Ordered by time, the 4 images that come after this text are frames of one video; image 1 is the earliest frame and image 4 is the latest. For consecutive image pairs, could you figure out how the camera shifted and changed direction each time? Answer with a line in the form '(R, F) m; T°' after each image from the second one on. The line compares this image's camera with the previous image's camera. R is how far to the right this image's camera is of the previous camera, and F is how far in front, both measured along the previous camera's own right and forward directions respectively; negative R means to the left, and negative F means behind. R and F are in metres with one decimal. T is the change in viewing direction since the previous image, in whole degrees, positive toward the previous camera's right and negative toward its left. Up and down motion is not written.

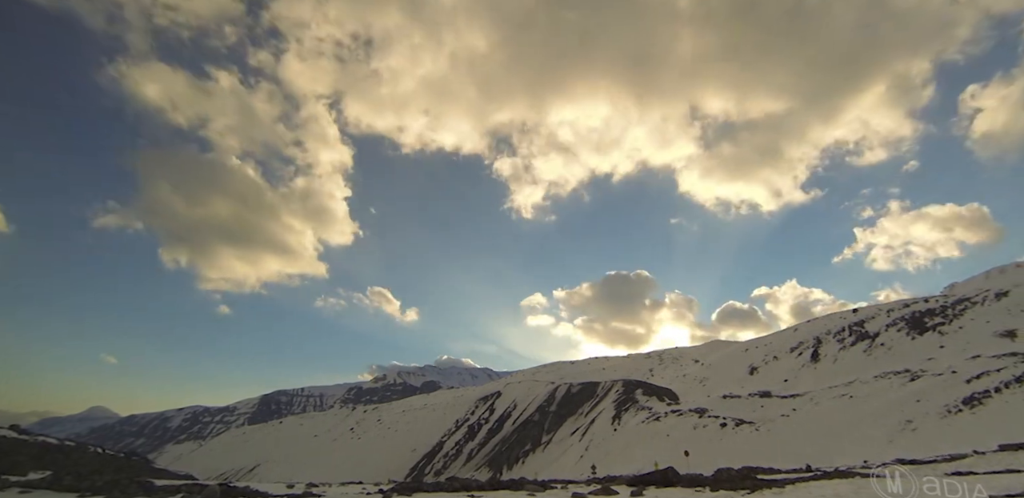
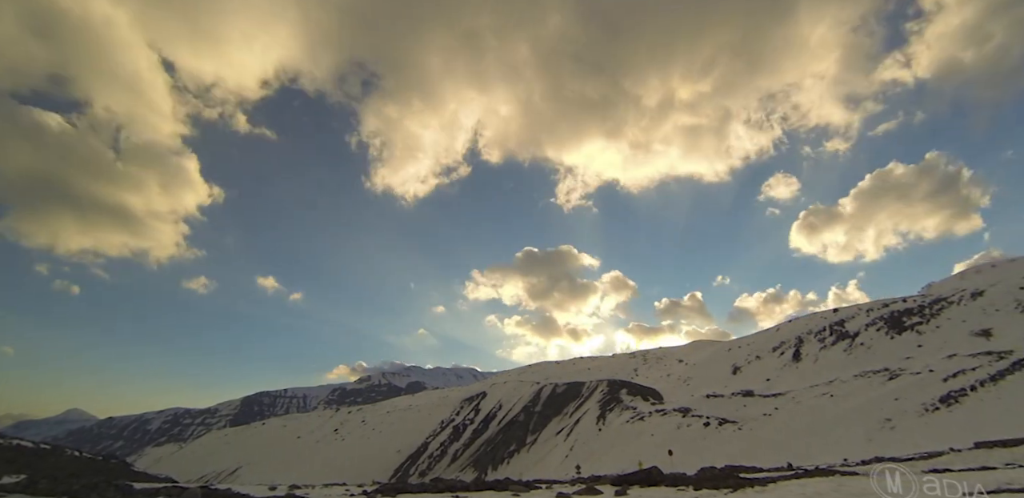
(+0.9, +0.1) m; +1°
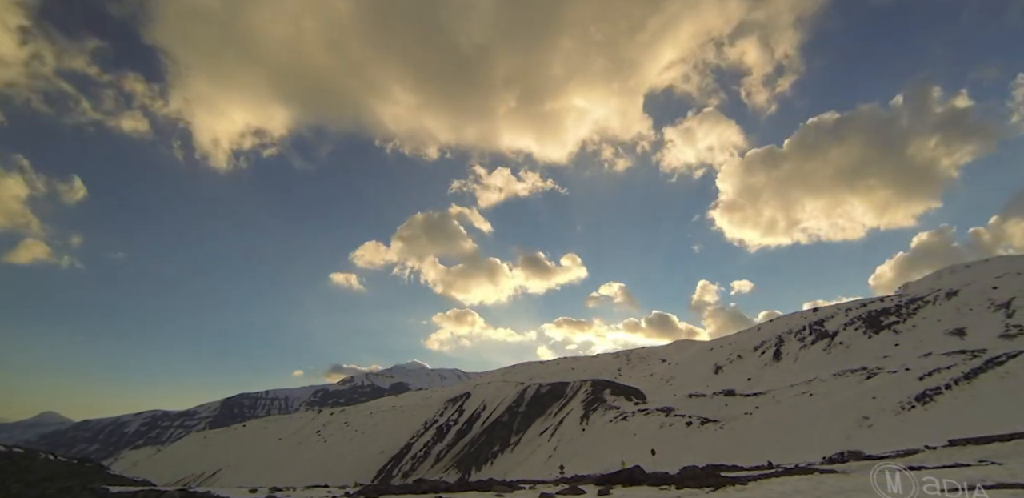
(+0.8, +0.1) m; +1°
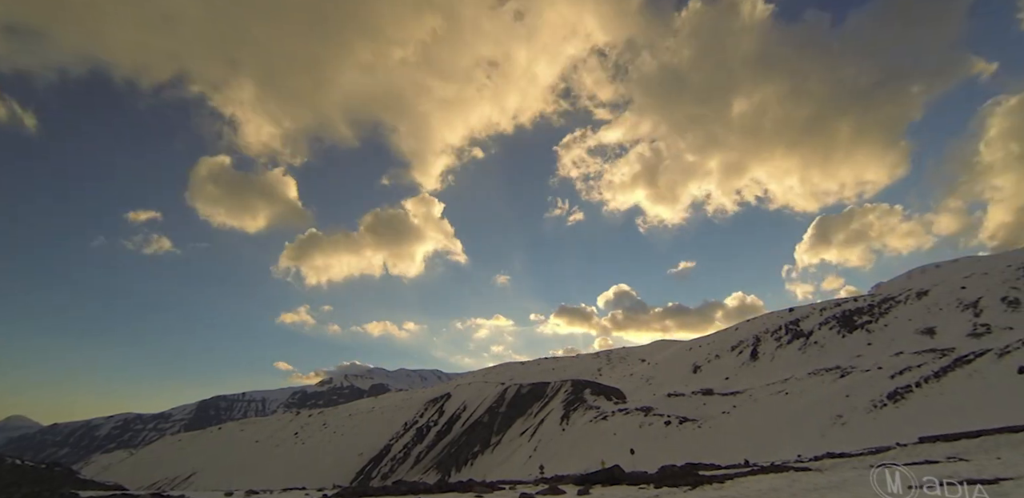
(+1.0, +0.1) m; +1°
